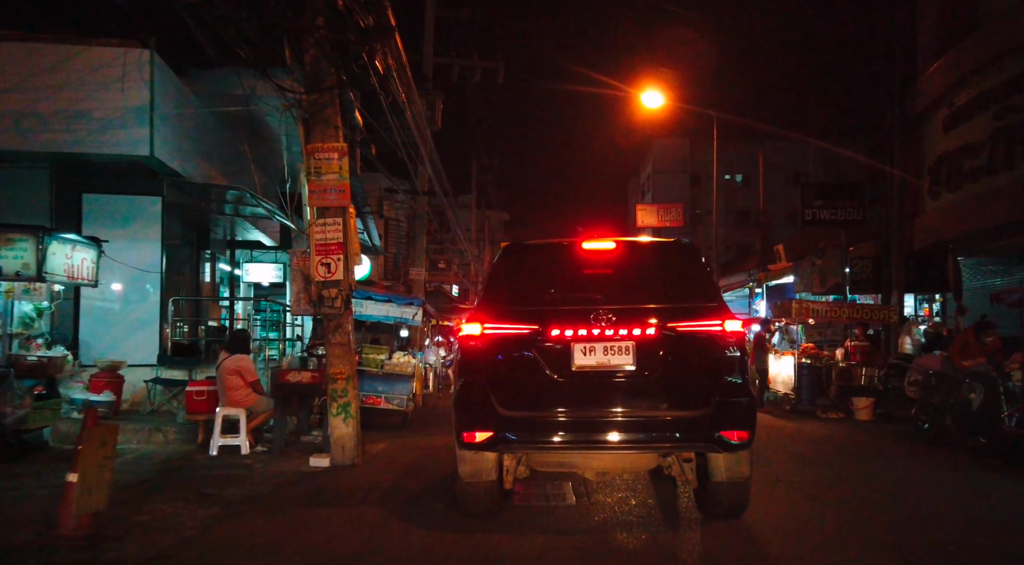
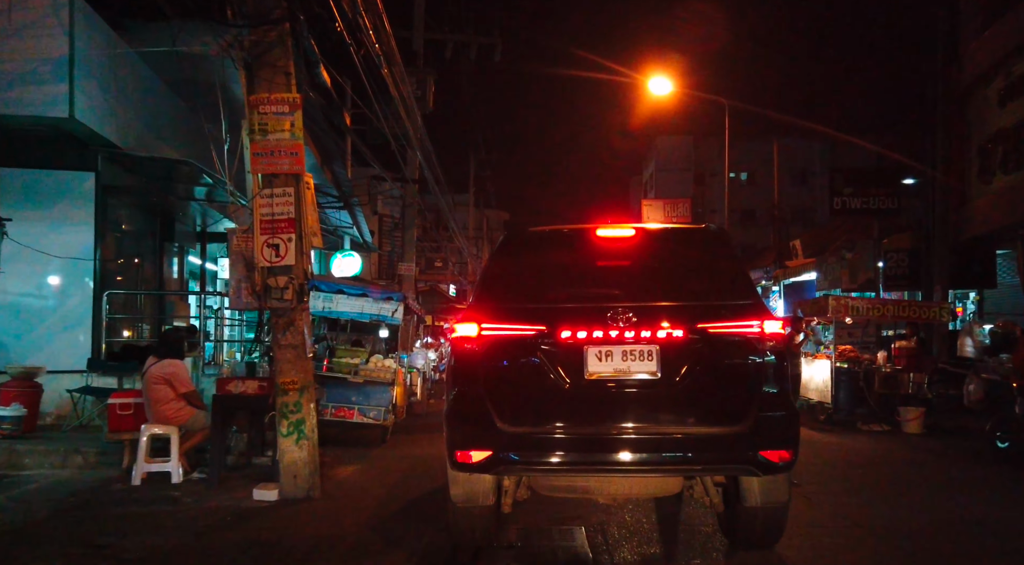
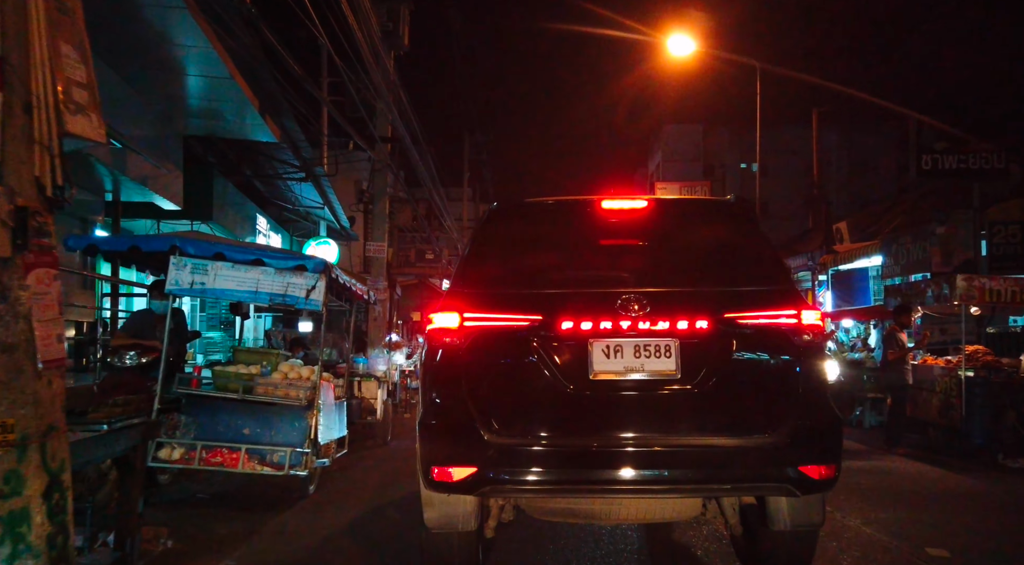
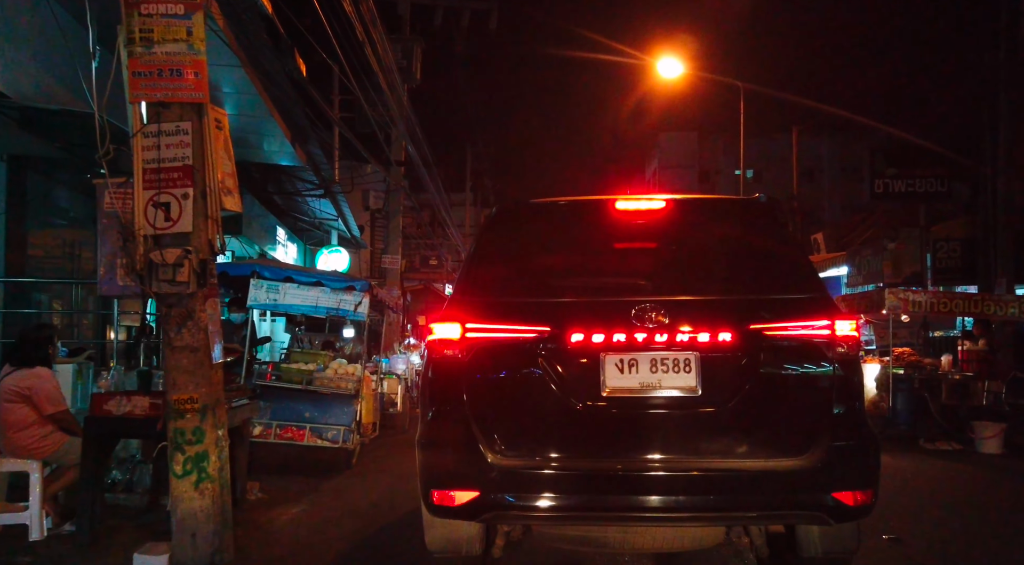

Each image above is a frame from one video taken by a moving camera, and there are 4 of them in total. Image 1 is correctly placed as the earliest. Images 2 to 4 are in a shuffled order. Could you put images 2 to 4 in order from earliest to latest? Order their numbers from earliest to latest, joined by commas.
2, 4, 3
